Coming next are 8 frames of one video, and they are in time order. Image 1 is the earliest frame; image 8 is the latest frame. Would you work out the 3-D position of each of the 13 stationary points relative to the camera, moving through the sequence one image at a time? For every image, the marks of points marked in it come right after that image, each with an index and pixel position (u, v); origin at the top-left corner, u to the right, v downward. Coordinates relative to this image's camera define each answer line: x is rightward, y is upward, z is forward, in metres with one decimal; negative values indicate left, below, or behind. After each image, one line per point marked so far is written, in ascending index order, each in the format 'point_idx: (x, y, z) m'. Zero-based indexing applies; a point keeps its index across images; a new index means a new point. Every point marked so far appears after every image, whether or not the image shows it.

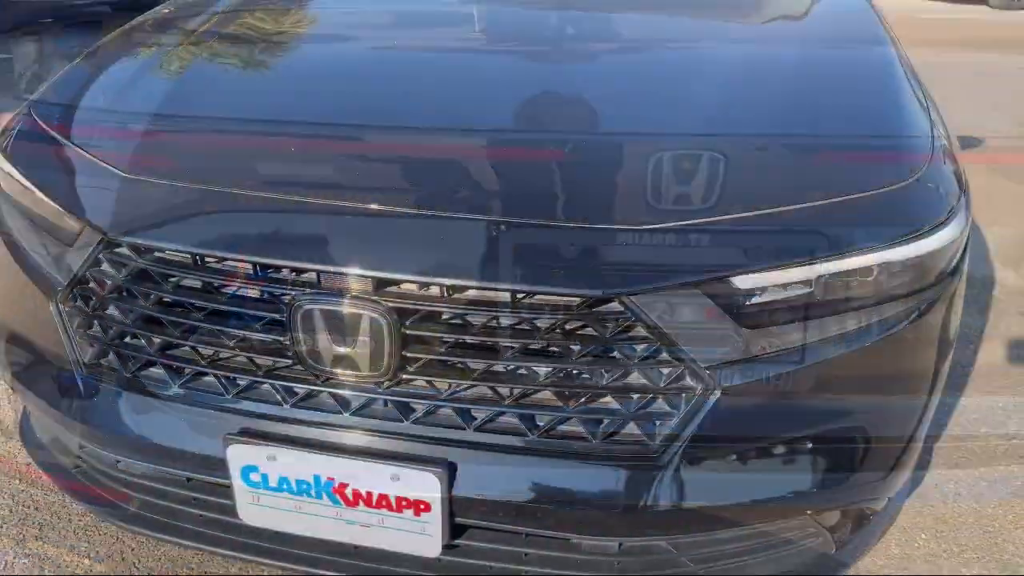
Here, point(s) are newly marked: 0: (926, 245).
0: (+0.7, +0.1, +1.6) m
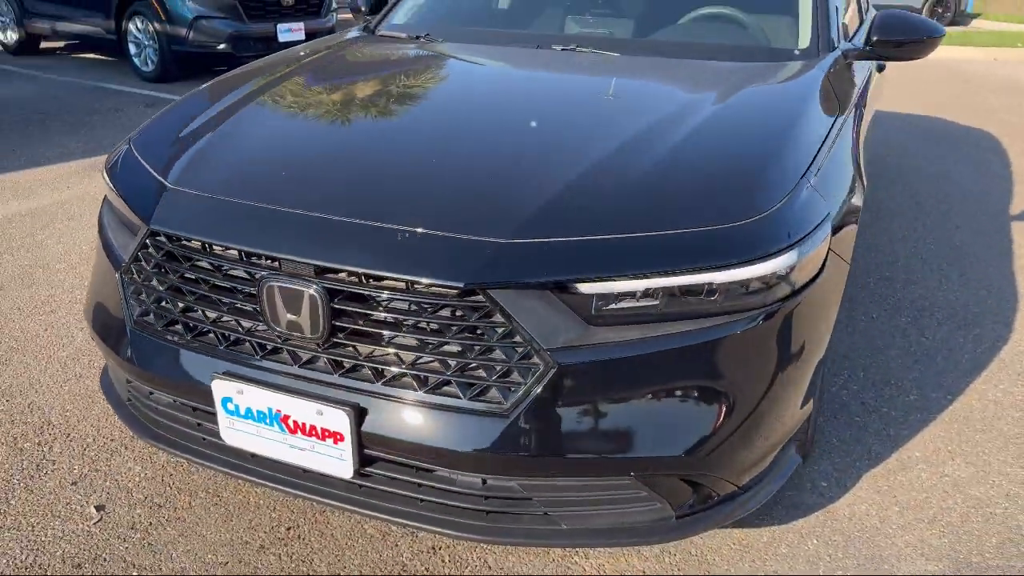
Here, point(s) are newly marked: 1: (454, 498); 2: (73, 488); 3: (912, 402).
0: (+0.5, 0.0, +1.9) m
1: (-0.1, -0.5, +1.9) m
2: (-1.3, -0.6, +2.5) m
3: (+1.4, -0.4, +3.1) m
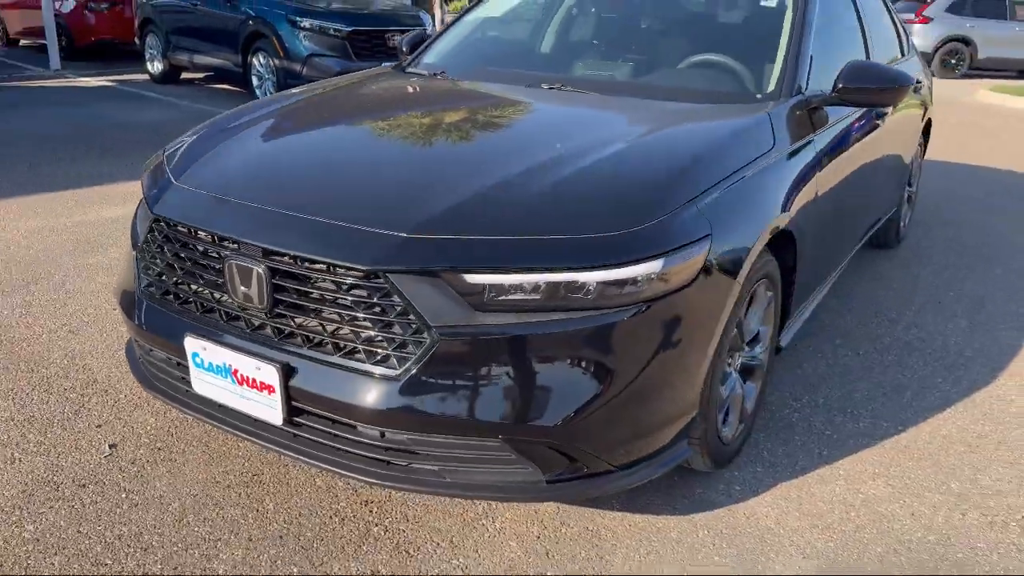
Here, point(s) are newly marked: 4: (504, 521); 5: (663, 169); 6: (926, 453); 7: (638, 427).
0: (+0.3, 0.0, +2.2) m
1: (-0.4, -0.4, +2.3) m
2: (-1.5, -0.5, +3.0) m
3: (+1.3, -0.5, +3.3) m
4: (0.0, -0.7, +2.6) m
5: (+0.5, +0.4, +2.6) m
6: (+1.5, -0.6, +3.1) m
7: (+0.4, -0.4, +2.4) m
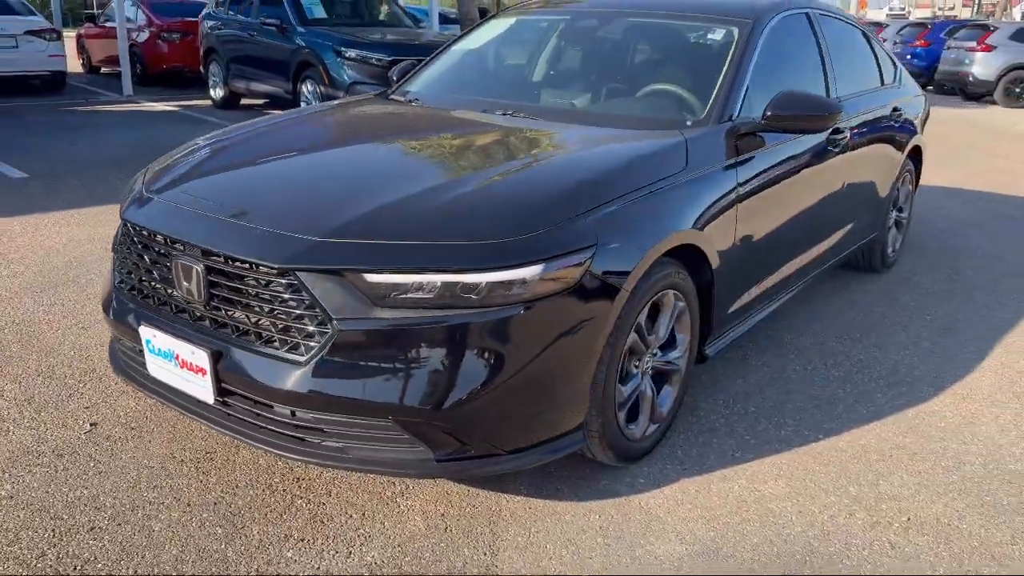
0: (0.0, 0.0, +2.5) m
1: (-0.7, -0.4, +2.7) m
2: (-1.7, -0.5, +3.5) m
3: (+1.1, -0.6, +3.5) m
4: (-0.3, -0.7, +2.9) m
5: (+0.2, +0.3, +2.9) m
6: (+1.2, -0.6, +3.3) m
7: (+0.1, -0.4, +2.7) m
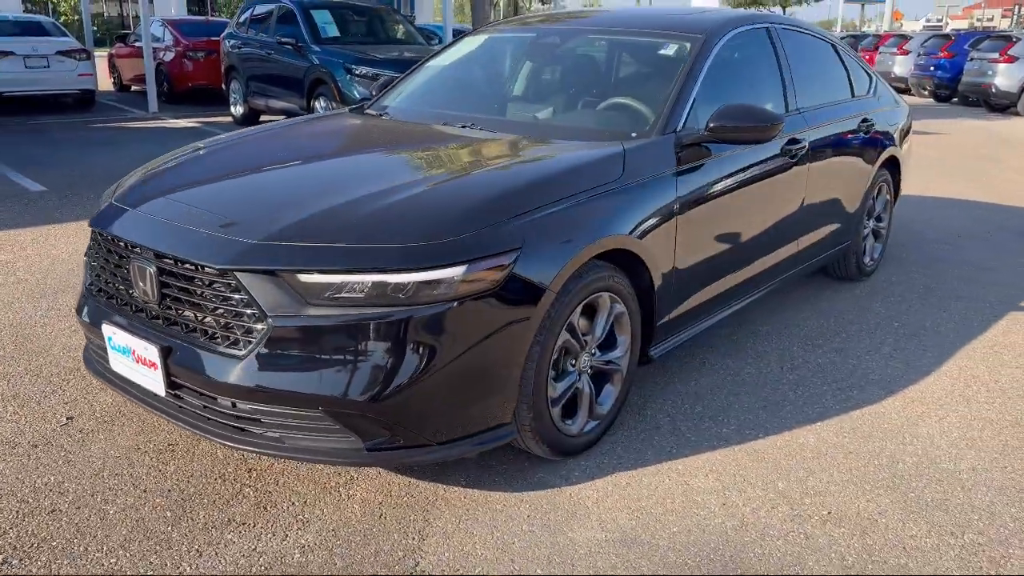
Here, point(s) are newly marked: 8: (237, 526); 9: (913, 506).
0: (-0.3, 0.0, +2.7) m
1: (-1.0, -0.4, +2.8) m
2: (-1.9, -0.5, +3.7) m
3: (+0.9, -0.6, +3.6) m
4: (-0.5, -0.7, +3.1) m
5: (0.0, +0.3, +3.0) m
6: (+1.0, -0.7, +3.4) m
7: (-0.2, -0.4, +2.9) m
8: (-0.9, -0.8, +2.8) m
9: (+1.4, -0.8, +3.1) m
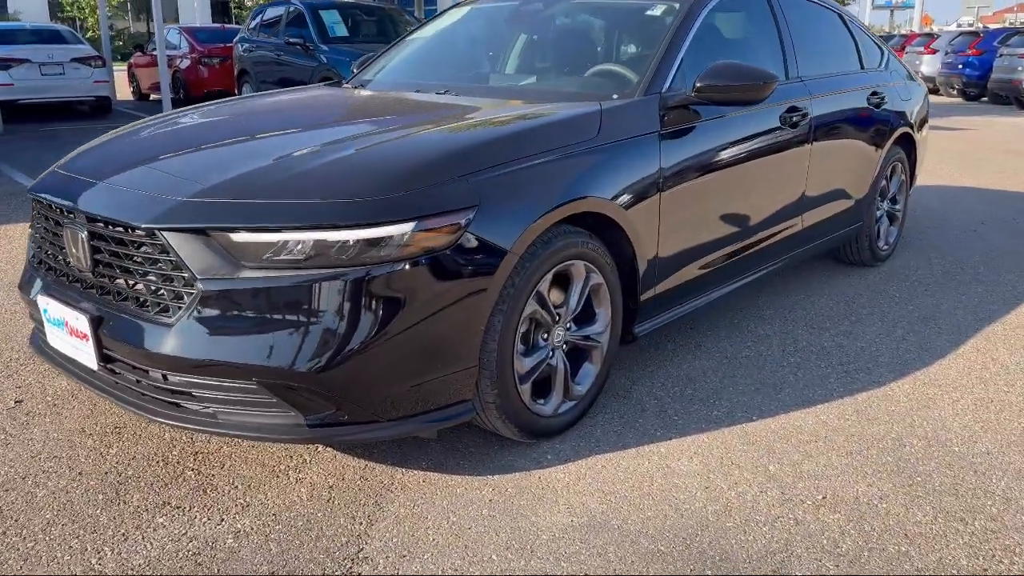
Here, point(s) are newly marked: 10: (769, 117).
0: (-0.4, +0.2, +2.5) m
1: (-1.1, -0.3, +2.6) m
2: (-2.0, -0.4, +3.5) m
3: (+0.8, -0.5, +3.3) m
4: (-0.7, -0.6, +2.8) m
5: (-0.2, +0.5, +2.8) m
6: (+0.9, -0.5, +3.1) m
7: (-0.3, -0.3, +2.6) m
8: (-1.0, -0.7, +2.6) m
9: (+1.3, -0.7, +2.8) m
10: (+1.2, +0.8, +4.1) m
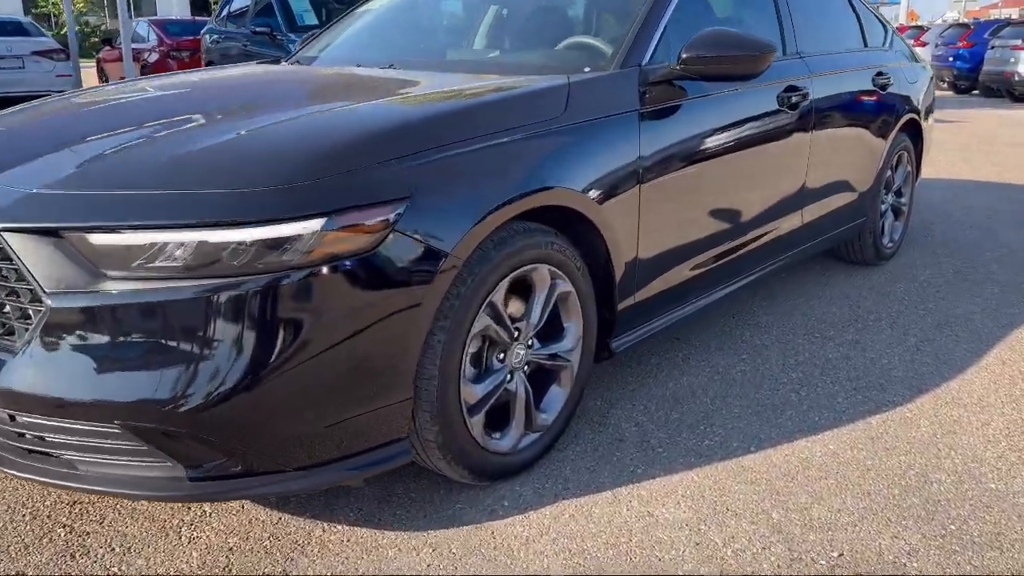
0: (-0.5, +0.1, +2.0) m
1: (-1.2, -0.3, +2.1) m
2: (-2.2, -0.5, +3.0) m
3: (+0.6, -0.5, +2.8) m
4: (-0.8, -0.6, +2.3) m
5: (-0.3, +0.4, +2.3) m
6: (+0.8, -0.6, +2.6) m
7: (-0.4, -0.3, +2.1) m
8: (-1.2, -0.7, +2.1) m
9: (+1.2, -0.7, +2.3) m
10: (+1.0, +0.8, +3.6) m
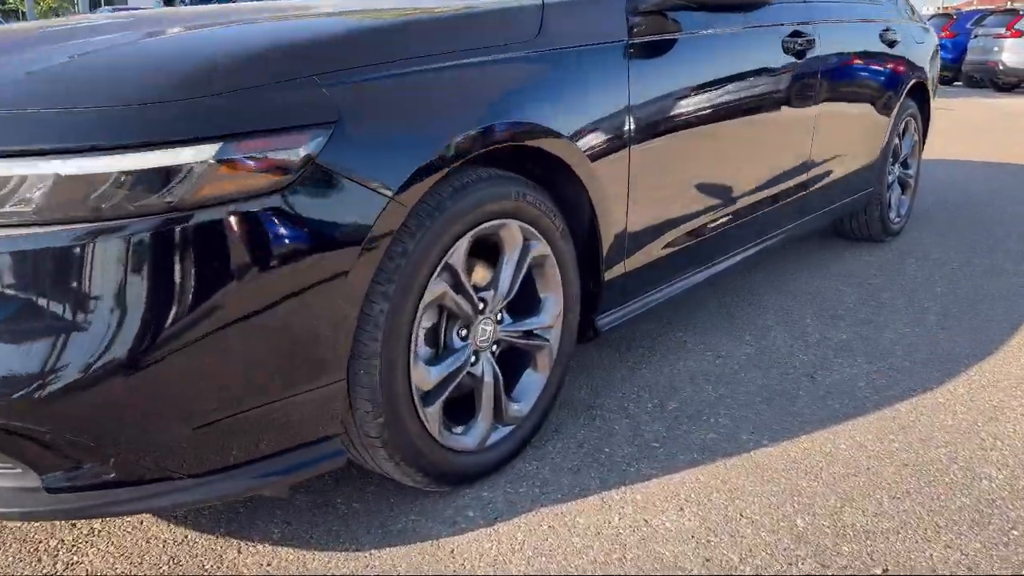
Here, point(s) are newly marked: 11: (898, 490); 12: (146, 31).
0: (-0.6, +0.2, +1.5) m
1: (-1.3, -0.3, +1.6) m
2: (-2.3, -0.4, +2.5) m
3: (+0.5, -0.4, +2.3) m
4: (-0.9, -0.6, +1.8) m
5: (-0.4, +0.5, +1.8) m
6: (+0.7, -0.5, +2.2) m
7: (-0.5, -0.2, +1.6) m
8: (-1.2, -0.6, +1.6) m
9: (+1.1, -0.6, +1.9) m
10: (+0.9, +0.9, +3.1) m
11: (+0.9, -0.5, +2.1) m
12: (-0.8, +0.6, +2.0) m
